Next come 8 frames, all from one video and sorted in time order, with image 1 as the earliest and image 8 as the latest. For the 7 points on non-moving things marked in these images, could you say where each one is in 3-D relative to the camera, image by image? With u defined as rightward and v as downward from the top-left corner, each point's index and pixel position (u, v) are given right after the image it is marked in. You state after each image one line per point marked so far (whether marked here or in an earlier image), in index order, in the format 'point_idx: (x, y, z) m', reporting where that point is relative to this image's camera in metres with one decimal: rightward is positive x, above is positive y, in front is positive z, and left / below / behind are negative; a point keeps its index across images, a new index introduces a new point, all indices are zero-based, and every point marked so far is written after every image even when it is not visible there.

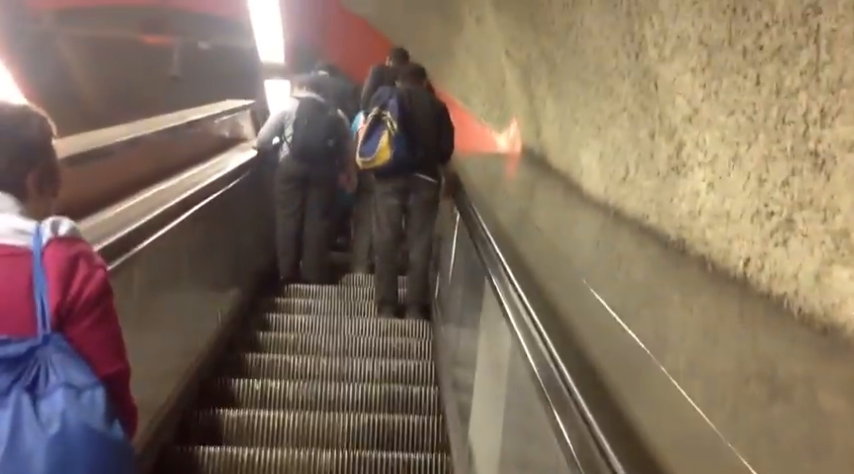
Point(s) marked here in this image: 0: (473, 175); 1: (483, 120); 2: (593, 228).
0: (+0.3, +0.3, +4.5) m
1: (+0.4, +0.9, +5.9) m
2: (+0.6, 0.0, +3.1) m
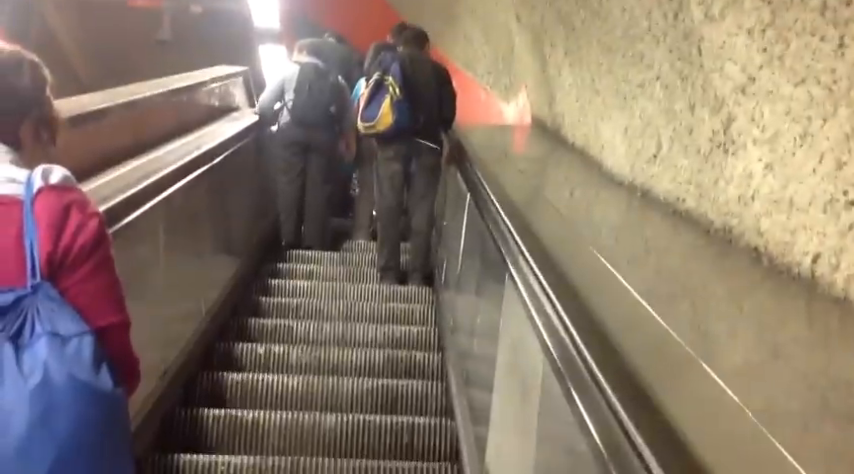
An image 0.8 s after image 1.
0: (+0.3, +0.5, +4.2) m
1: (+0.4, +1.0, +5.7) m
2: (+0.6, +0.1, +2.9) m
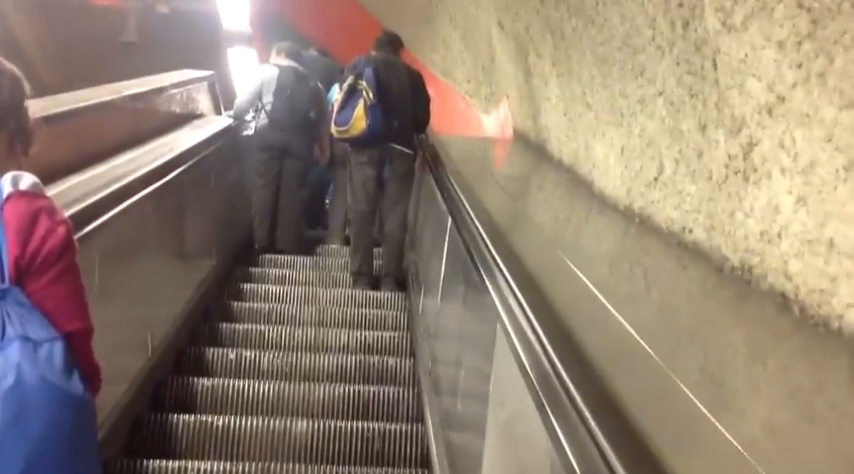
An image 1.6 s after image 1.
0: (+0.2, +0.4, +4.0) m
1: (+0.3, +0.9, +5.4) m
2: (+0.6, 0.0, +2.7) m
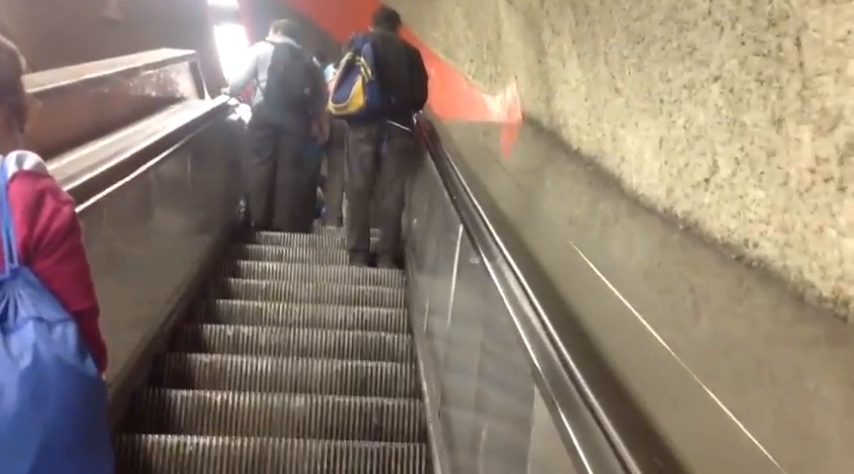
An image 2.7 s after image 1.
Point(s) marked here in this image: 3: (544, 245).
0: (+0.2, +0.4, +3.7) m
1: (+0.3, +1.0, +5.1) m
2: (+0.6, 0.0, +2.3) m
3: (+0.3, 0.0, +2.2) m
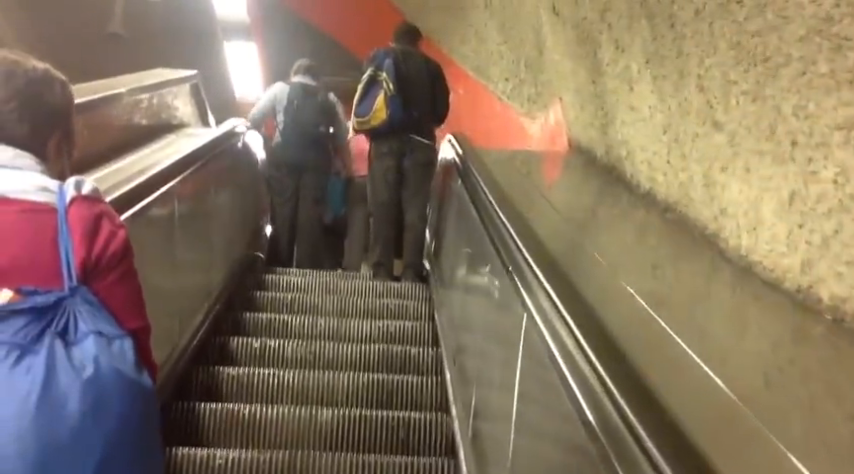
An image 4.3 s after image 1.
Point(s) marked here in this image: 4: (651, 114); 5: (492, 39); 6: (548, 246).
0: (+0.3, +0.2, +3.2) m
1: (+0.4, +0.8, +4.6) m
2: (+0.7, -0.1, +1.9) m
3: (+0.4, -0.2, +1.8) m
4: (+0.7, +0.4, +2.5) m
5: (+0.4, +1.1, +4.8) m
6: (+0.3, 0.0, +2.3) m
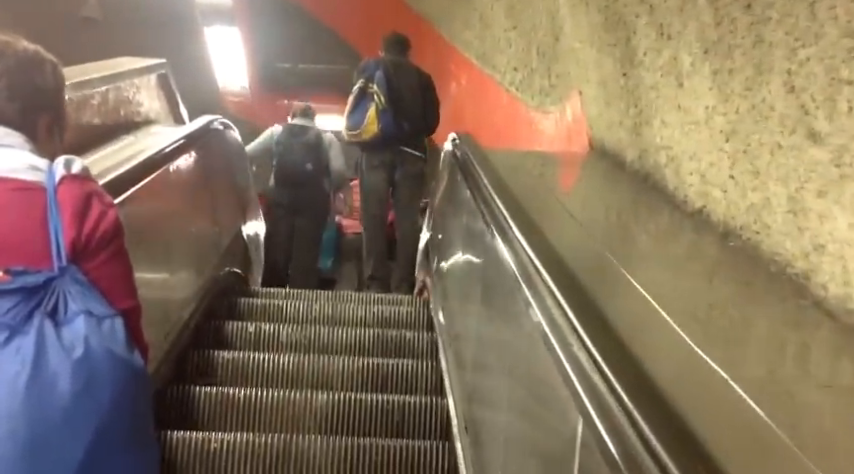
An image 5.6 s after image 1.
0: (+0.3, +0.2, +2.8) m
1: (+0.4, +0.8, +4.2) m
2: (+0.7, -0.2, +1.5) m
3: (+0.4, -0.2, +1.4) m
4: (+0.7, +0.3, +2.1) m
5: (+0.4, +1.1, +4.4) m
6: (+0.3, -0.1, +1.9) m
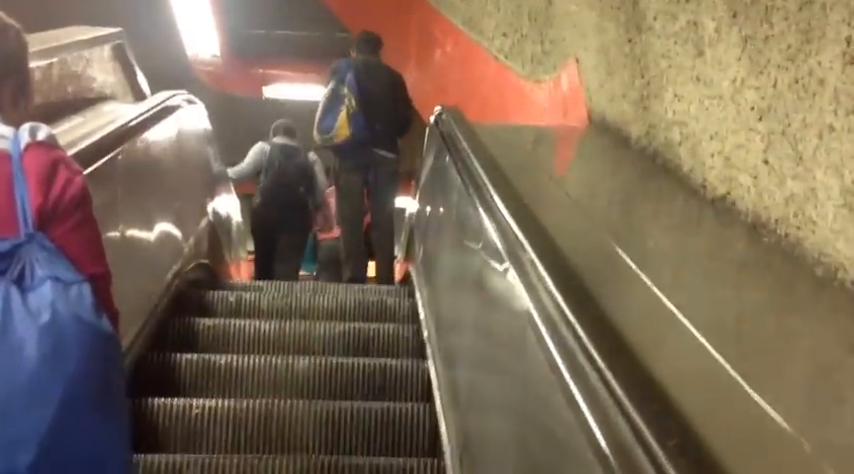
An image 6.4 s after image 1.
0: (+0.2, +0.2, +2.6) m
1: (+0.3, +0.9, +3.9) m
2: (+0.7, -0.2, +1.2) m
3: (+0.4, -0.2, +1.1) m
4: (+0.7, +0.3, +1.9) m
5: (+0.3, +1.2, +4.1) m
6: (+0.3, -0.1, +1.6) m
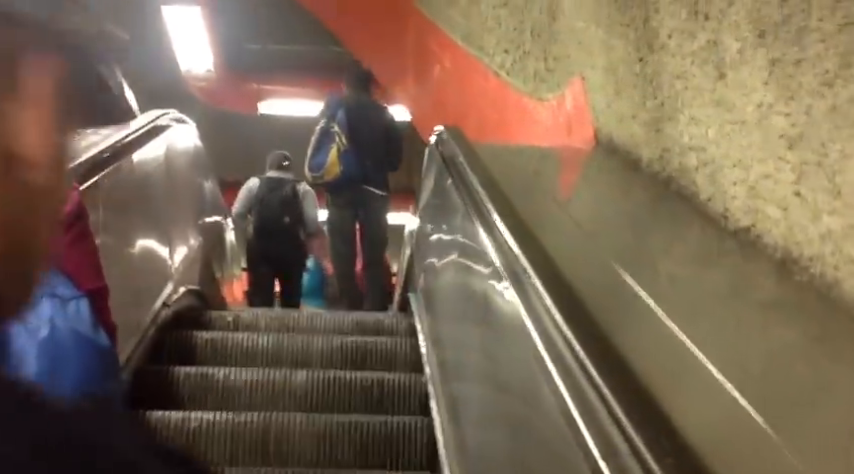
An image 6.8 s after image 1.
0: (+0.2, +0.2, +2.5) m
1: (+0.3, +0.8, +3.8) m
2: (+0.7, -0.3, +1.1) m
3: (+0.4, -0.3, +1.0) m
4: (+0.7, +0.3, +1.8) m
5: (+0.3, +1.1, +4.0) m
6: (+0.3, -0.1, +1.5) m
